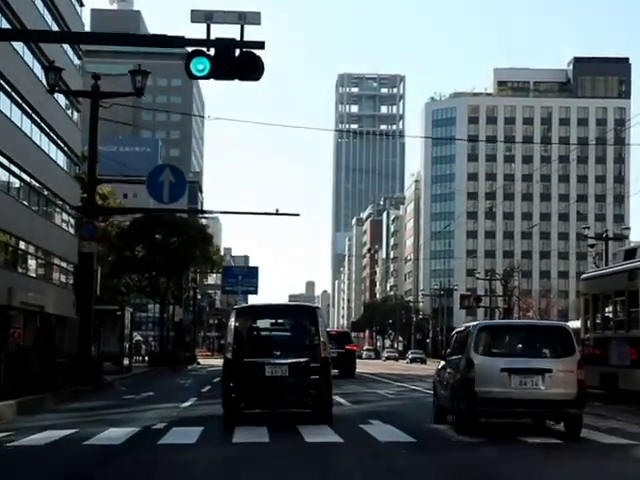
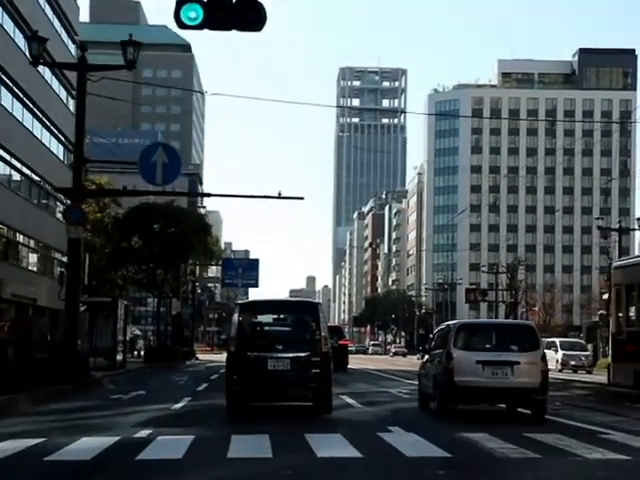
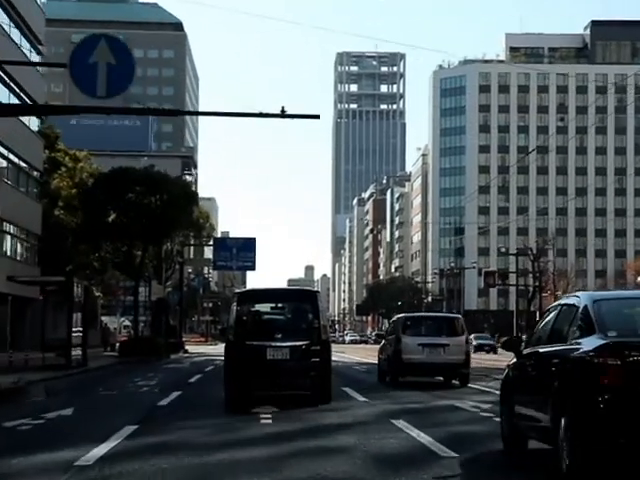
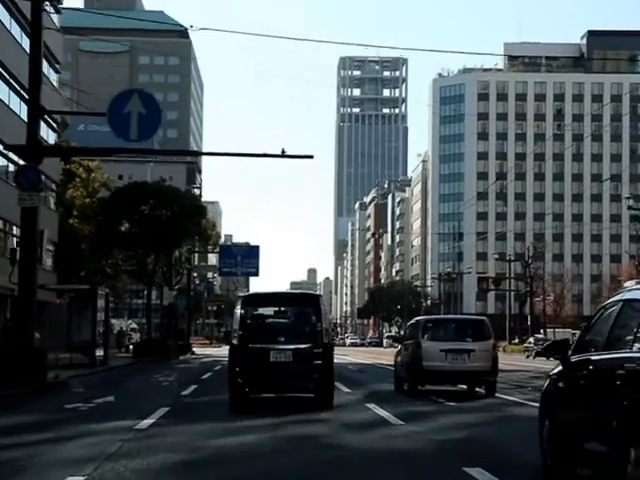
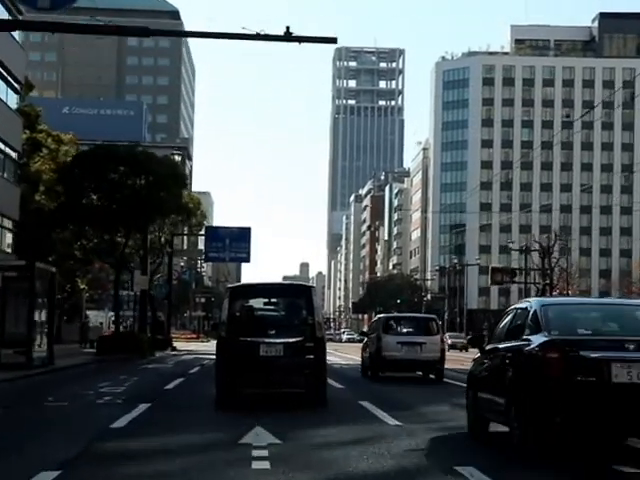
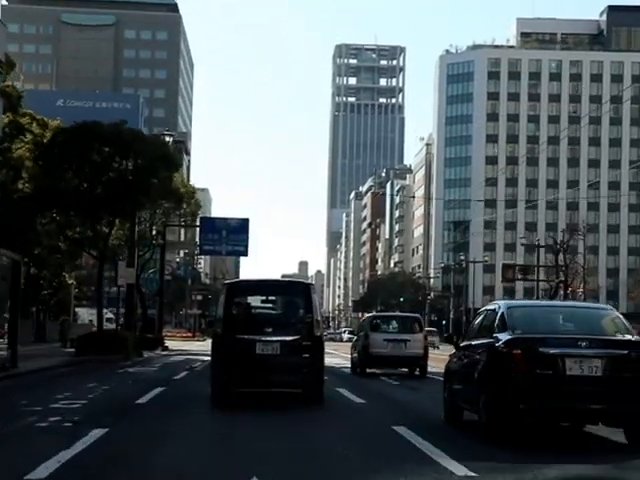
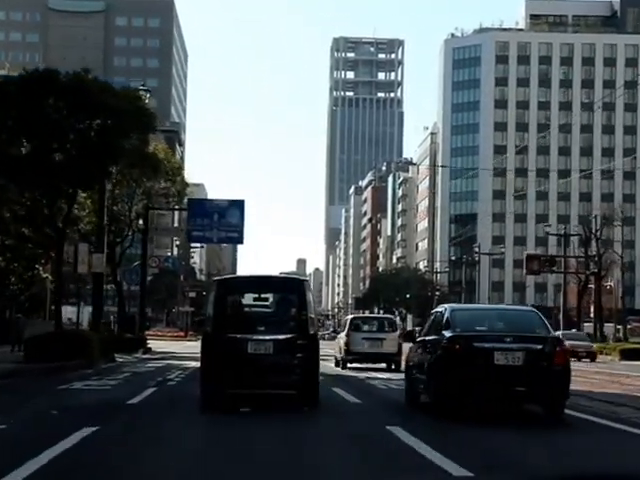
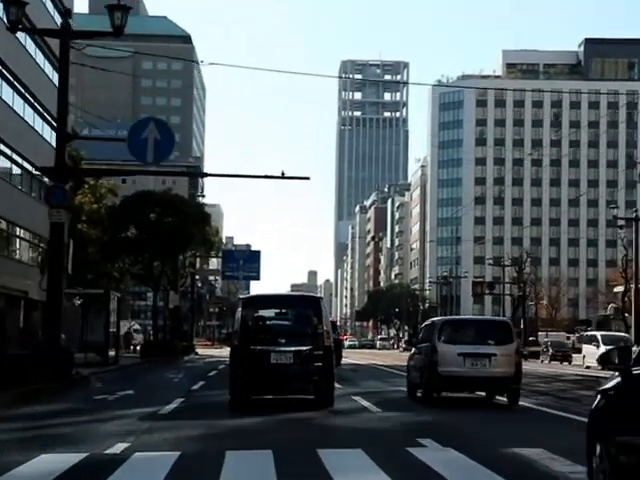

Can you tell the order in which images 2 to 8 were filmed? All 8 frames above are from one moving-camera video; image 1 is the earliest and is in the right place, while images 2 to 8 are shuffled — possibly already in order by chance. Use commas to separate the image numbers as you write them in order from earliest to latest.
2, 8, 4, 3, 5, 6, 7
